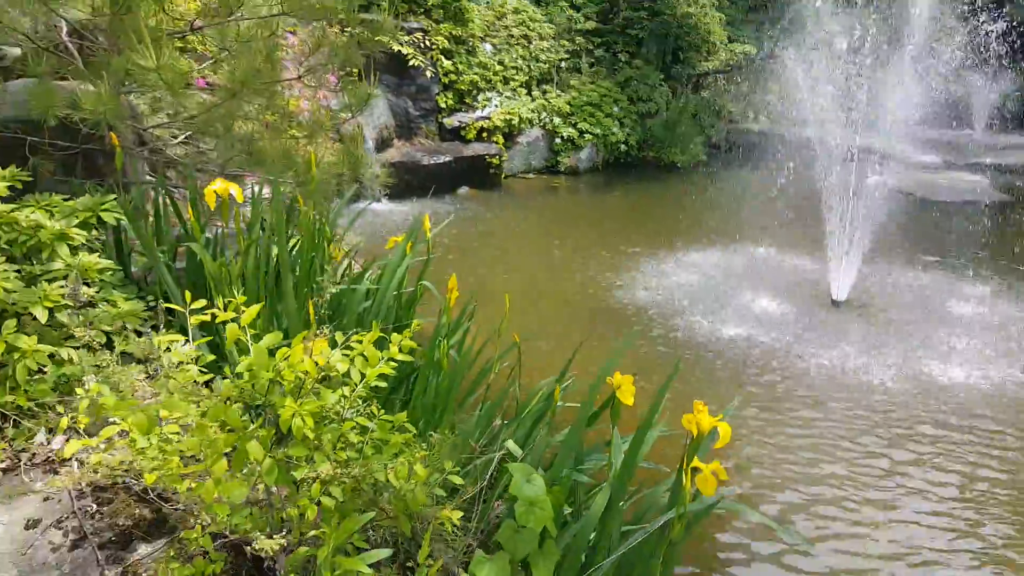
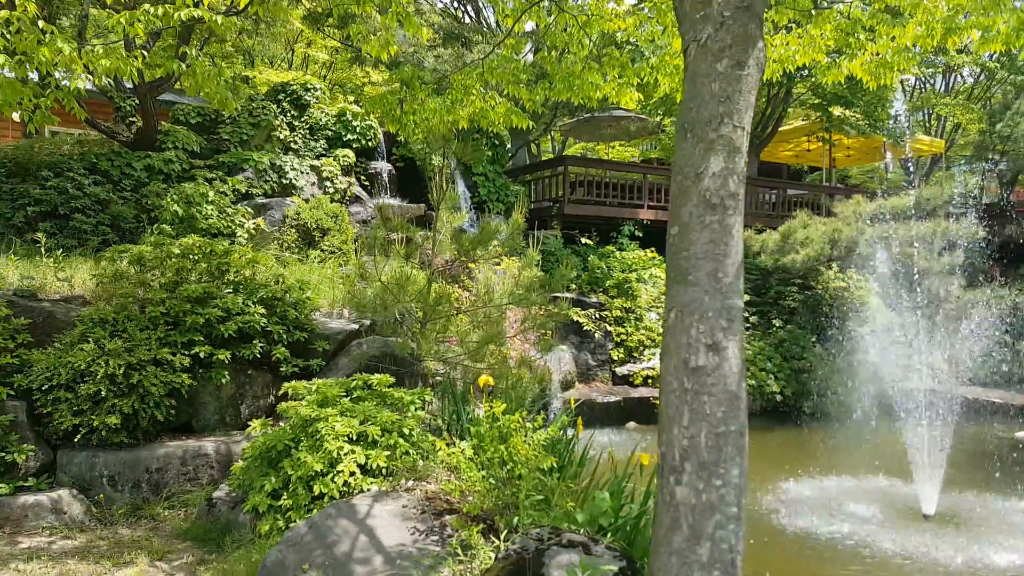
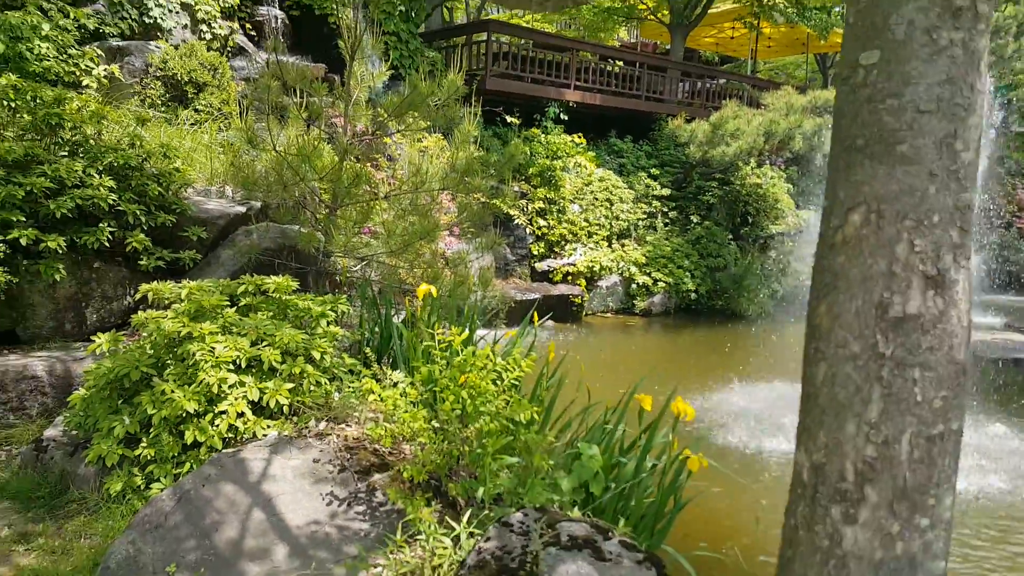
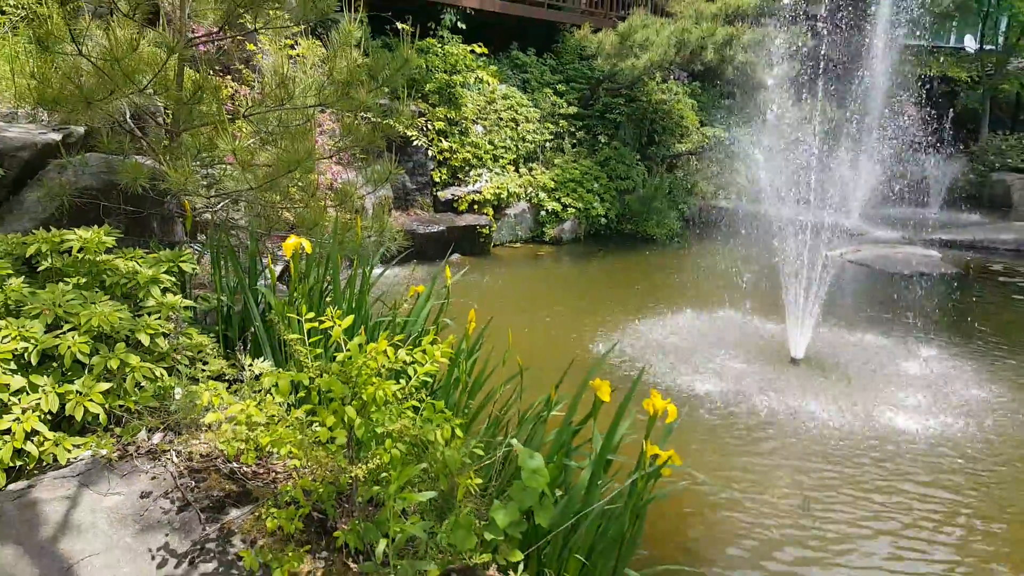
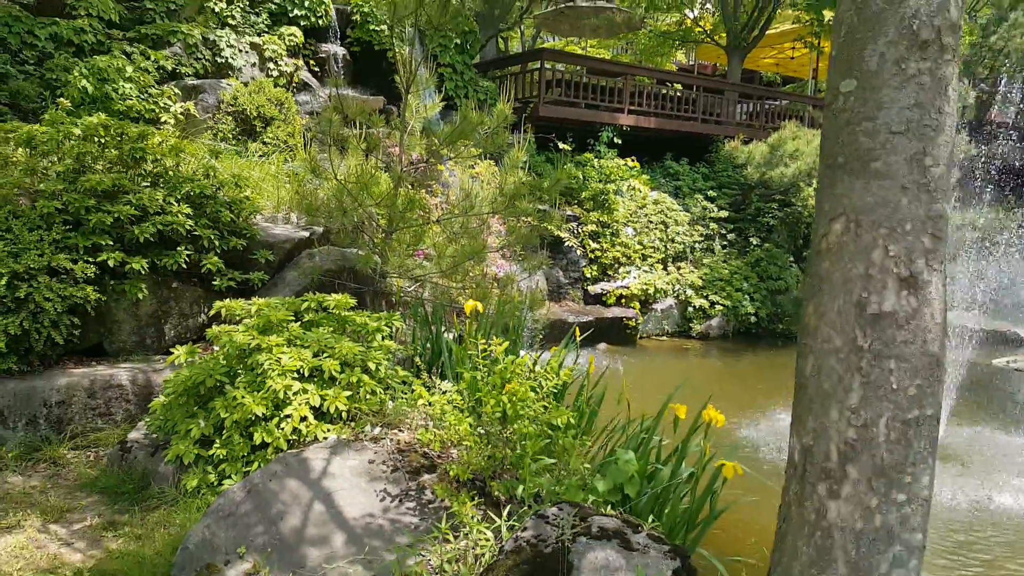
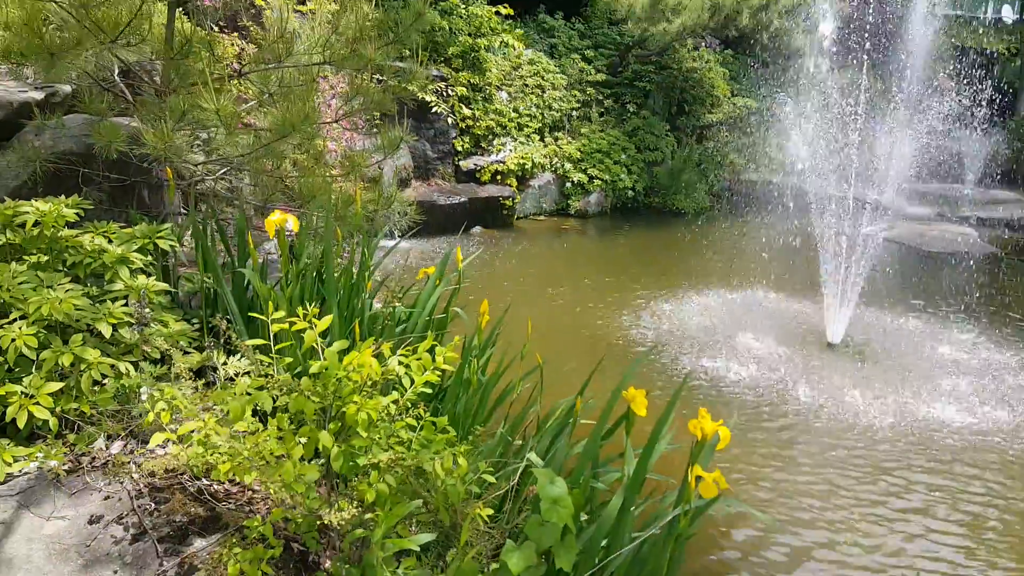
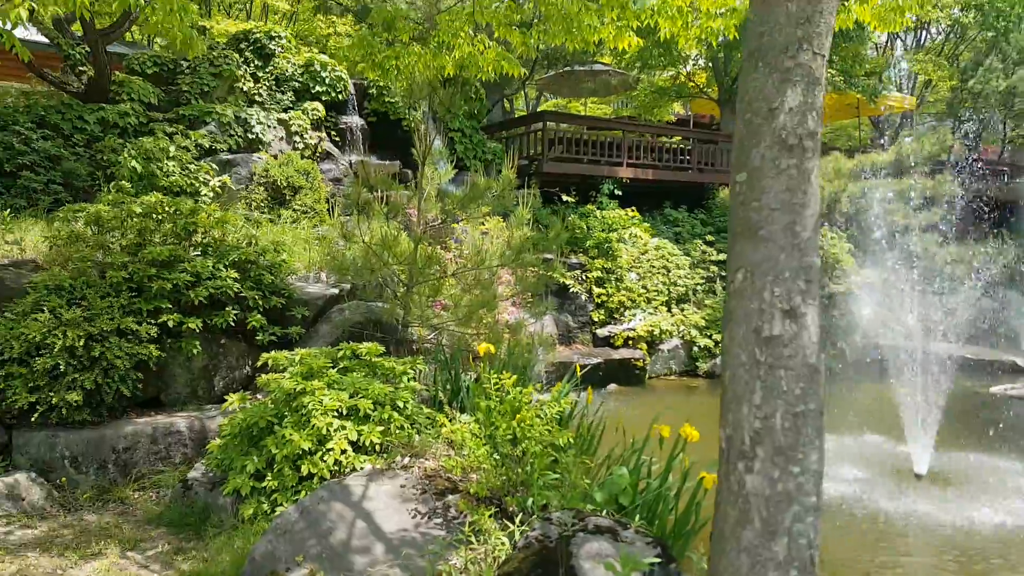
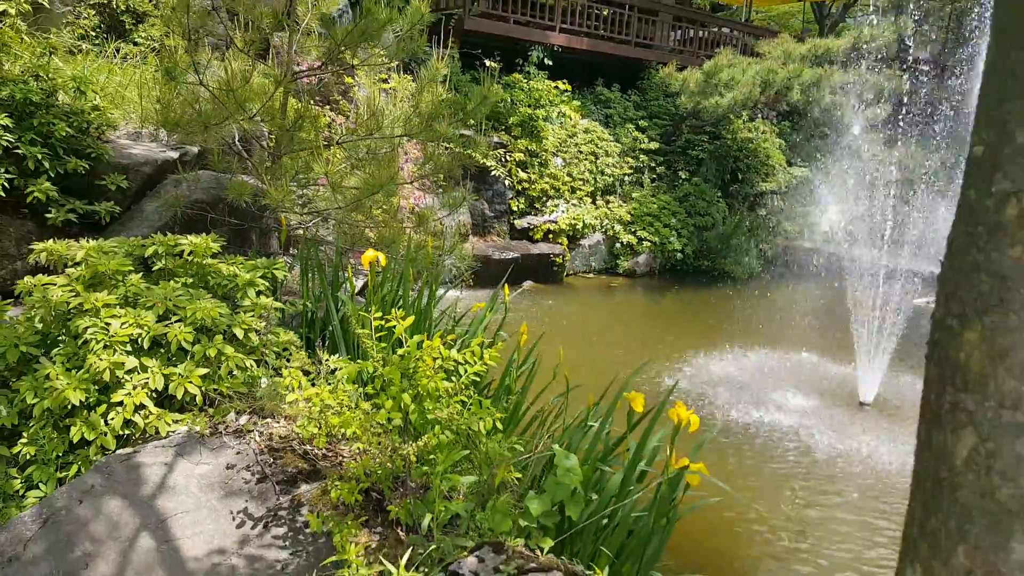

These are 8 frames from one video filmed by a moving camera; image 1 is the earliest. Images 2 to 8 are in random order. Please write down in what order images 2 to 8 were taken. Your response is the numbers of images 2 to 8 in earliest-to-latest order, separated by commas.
6, 4, 8, 3, 5, 7, 2
